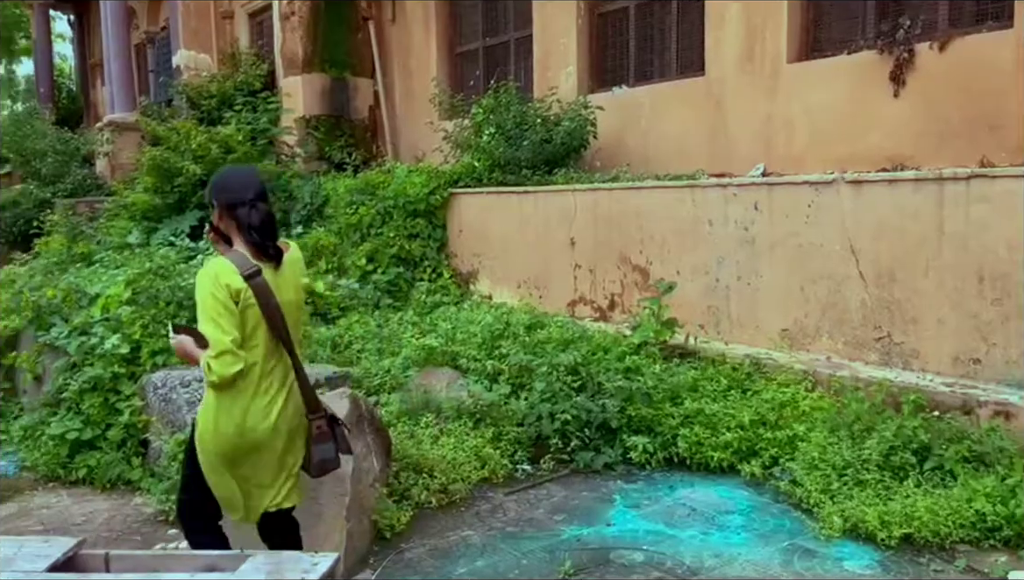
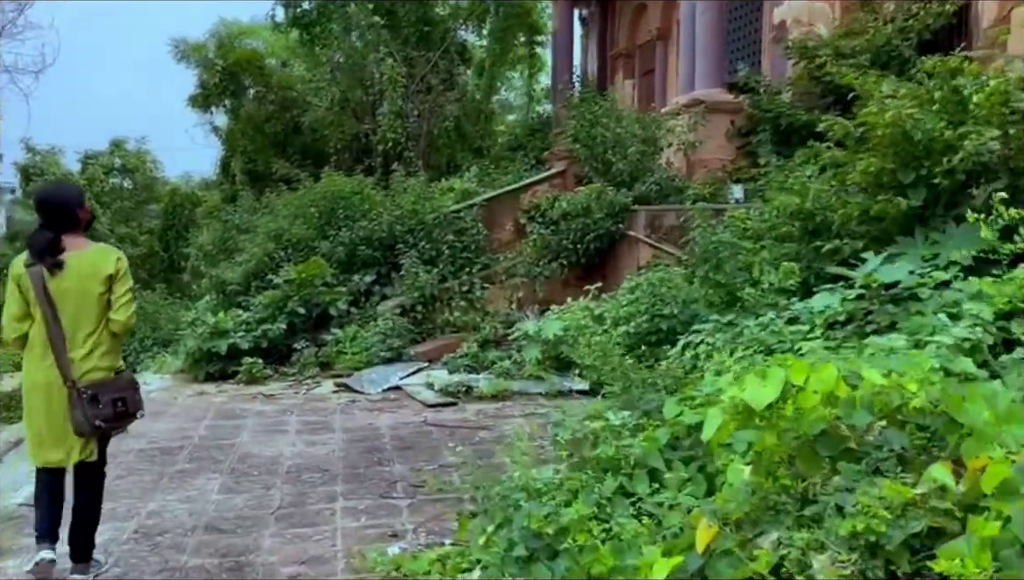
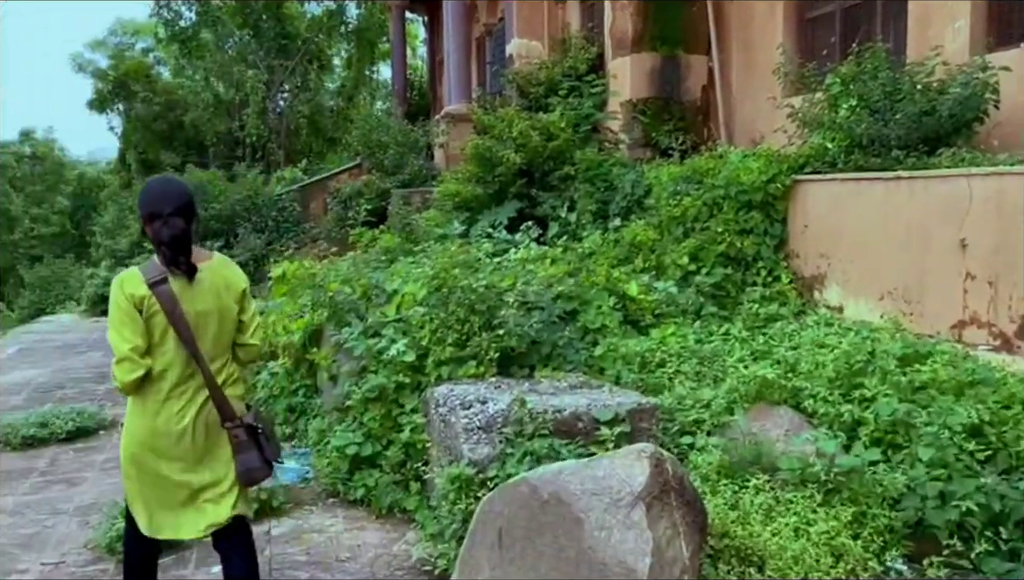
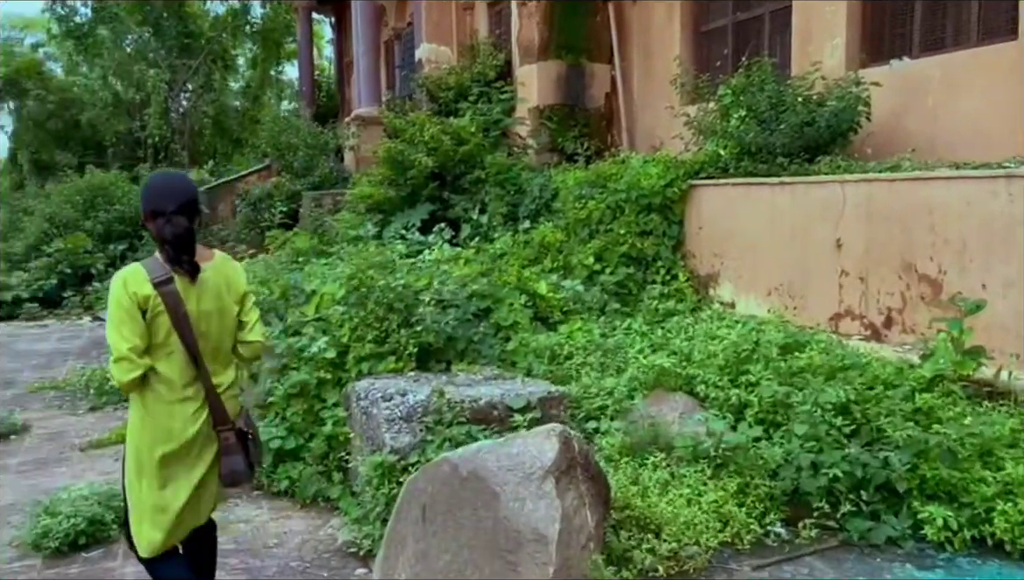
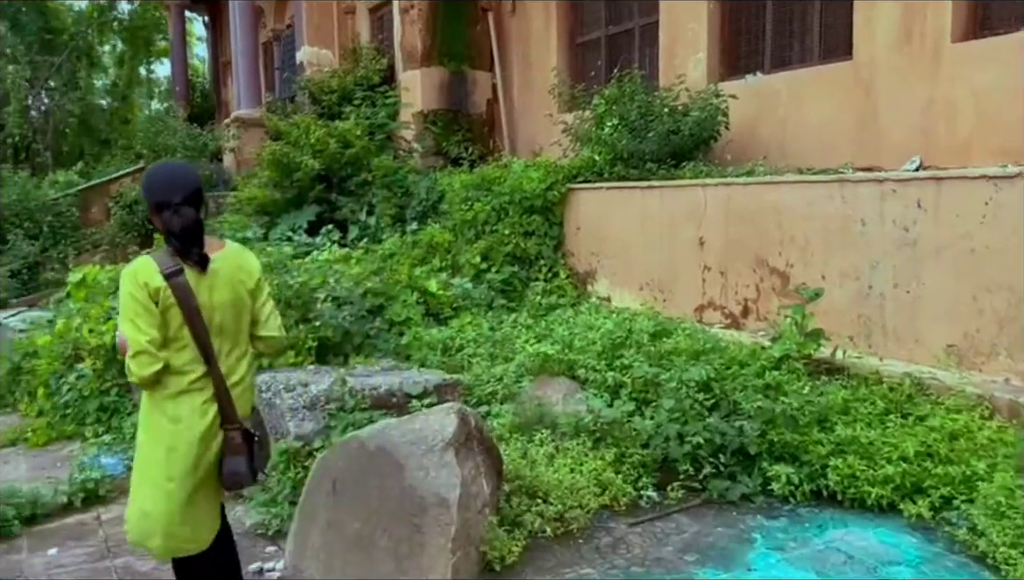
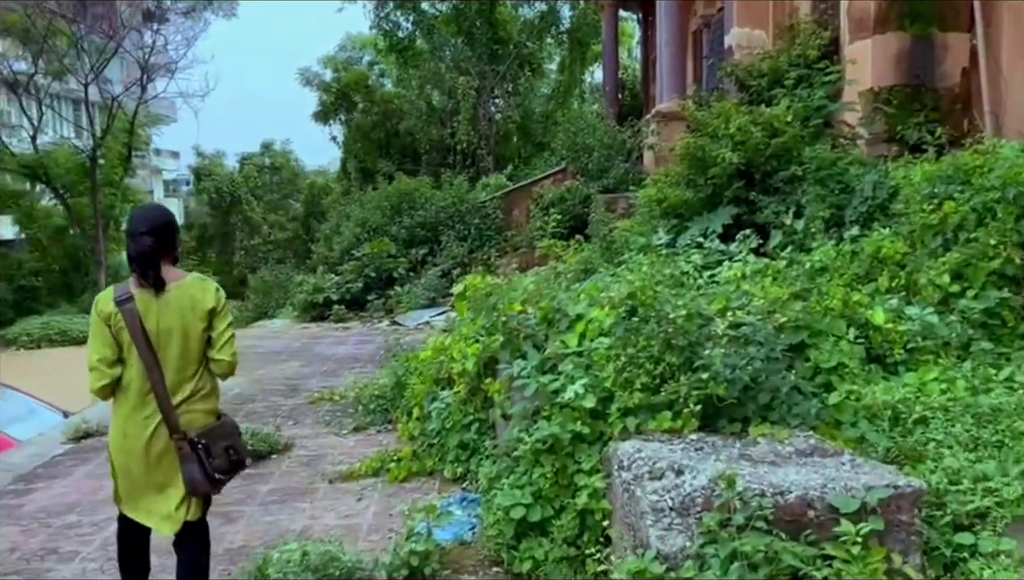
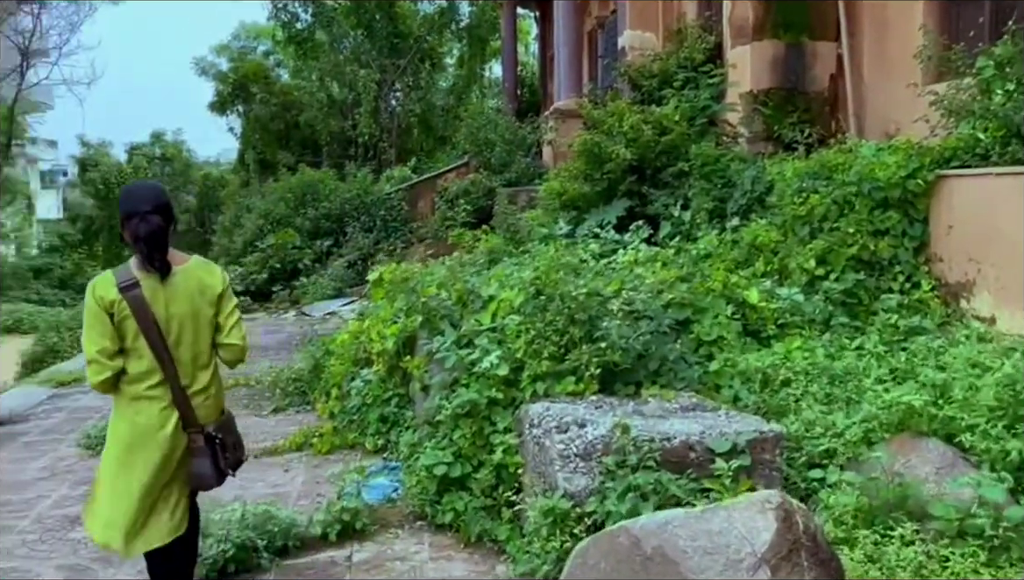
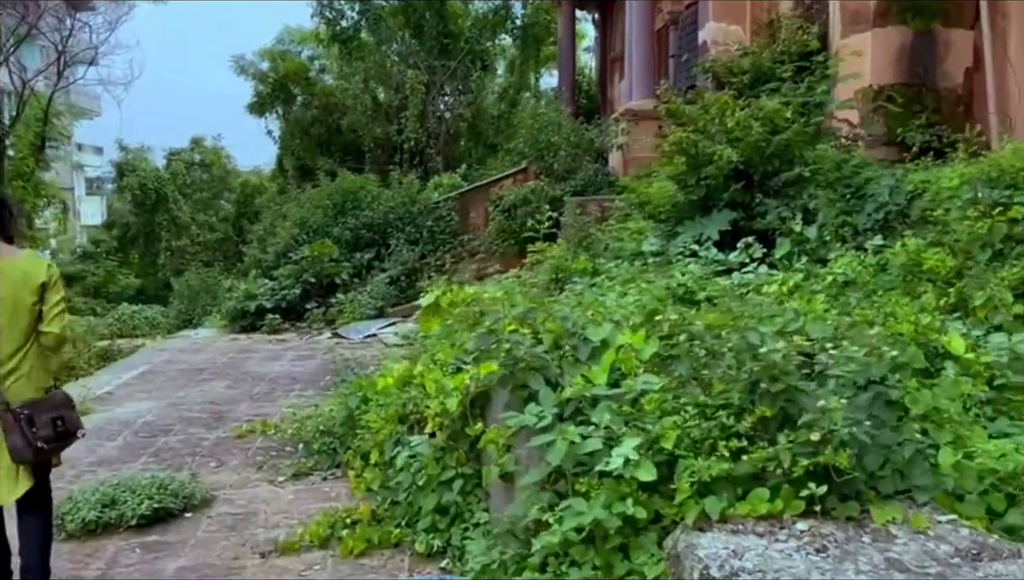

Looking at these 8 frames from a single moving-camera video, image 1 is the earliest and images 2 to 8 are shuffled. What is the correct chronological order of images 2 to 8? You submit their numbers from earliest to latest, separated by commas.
5, 4, 3, 7, 6, 8, 2
